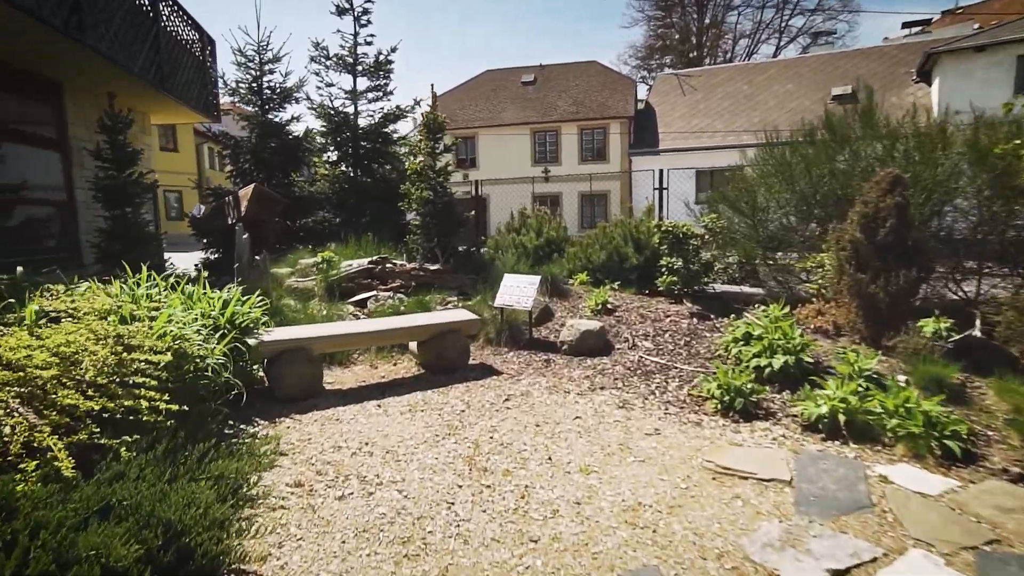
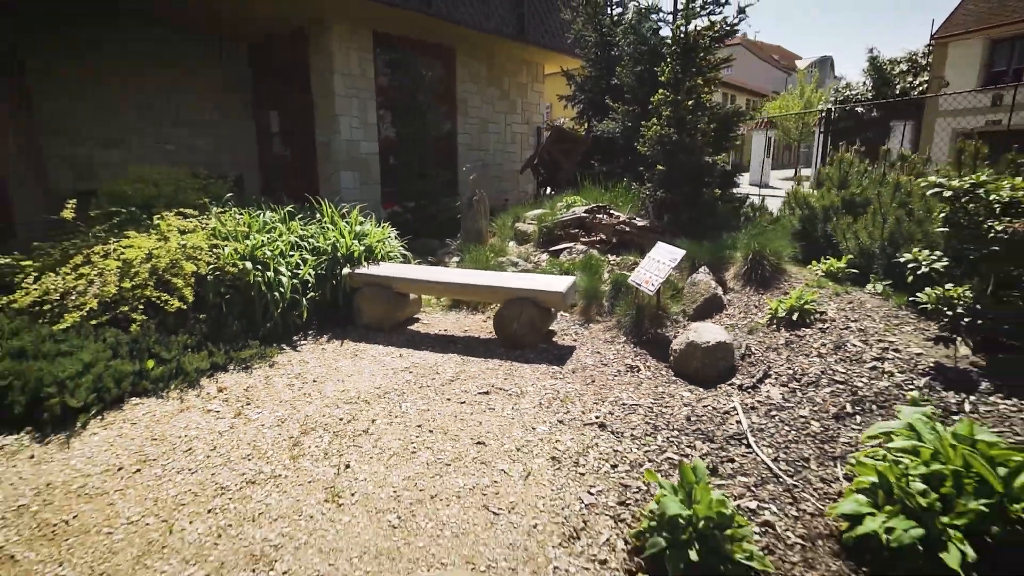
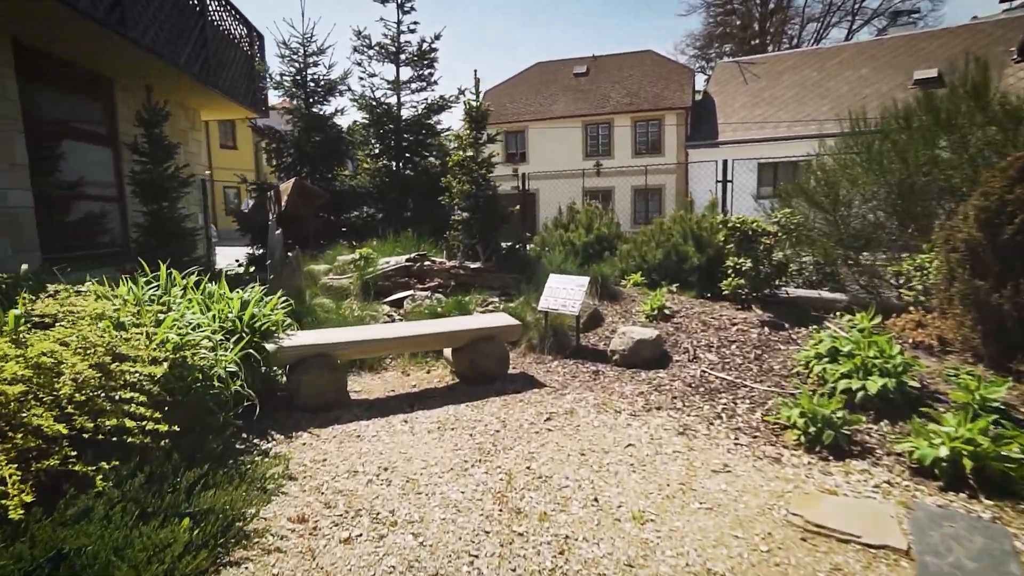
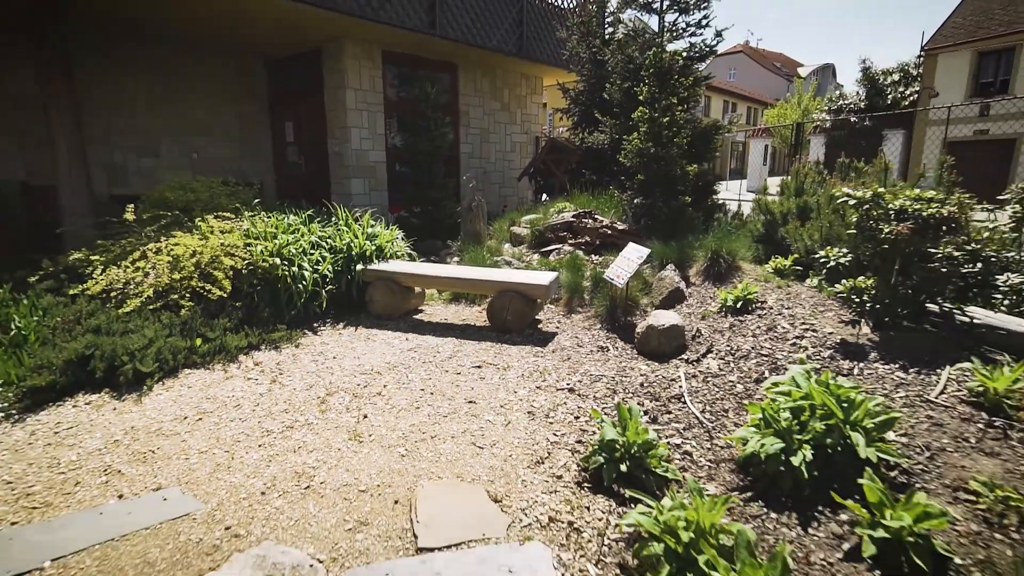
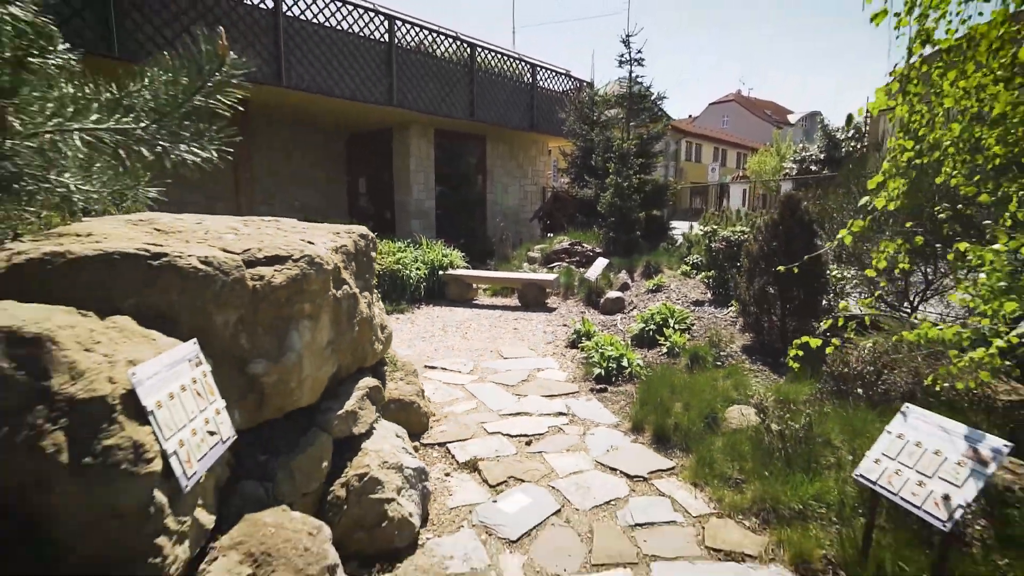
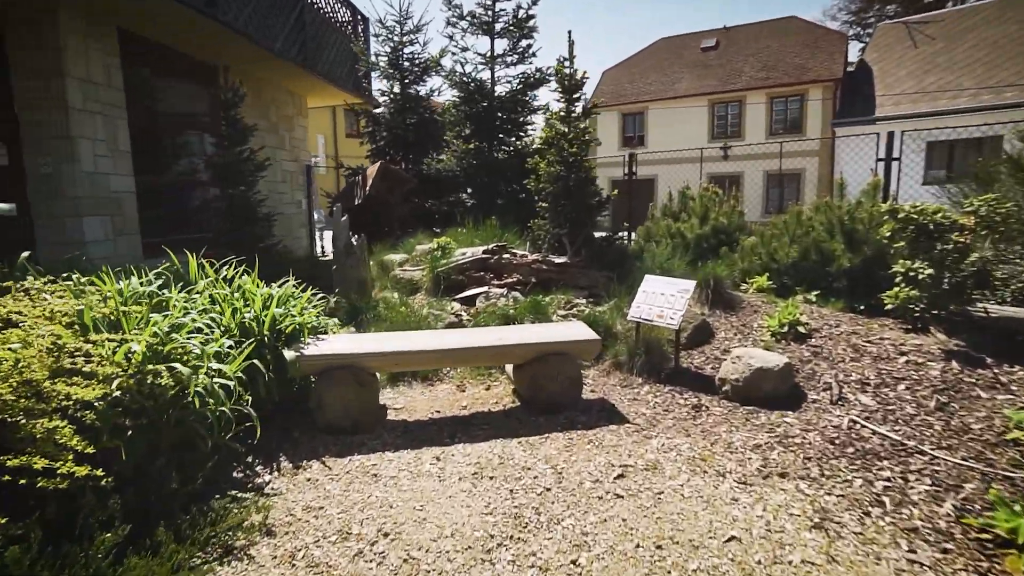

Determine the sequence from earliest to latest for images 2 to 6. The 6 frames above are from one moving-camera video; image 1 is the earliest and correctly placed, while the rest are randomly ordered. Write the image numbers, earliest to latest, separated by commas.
3, 6, 2, 4, 5
